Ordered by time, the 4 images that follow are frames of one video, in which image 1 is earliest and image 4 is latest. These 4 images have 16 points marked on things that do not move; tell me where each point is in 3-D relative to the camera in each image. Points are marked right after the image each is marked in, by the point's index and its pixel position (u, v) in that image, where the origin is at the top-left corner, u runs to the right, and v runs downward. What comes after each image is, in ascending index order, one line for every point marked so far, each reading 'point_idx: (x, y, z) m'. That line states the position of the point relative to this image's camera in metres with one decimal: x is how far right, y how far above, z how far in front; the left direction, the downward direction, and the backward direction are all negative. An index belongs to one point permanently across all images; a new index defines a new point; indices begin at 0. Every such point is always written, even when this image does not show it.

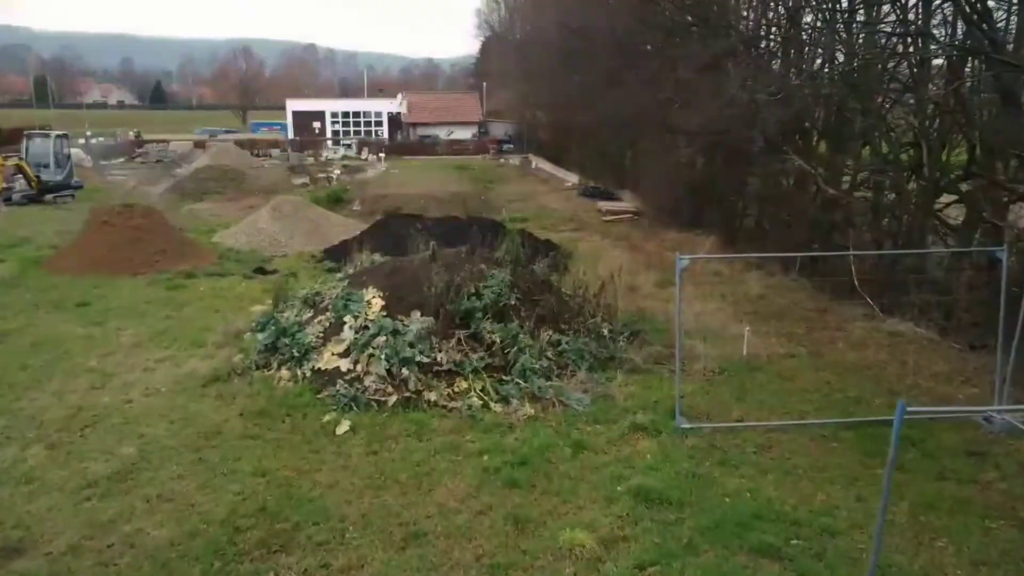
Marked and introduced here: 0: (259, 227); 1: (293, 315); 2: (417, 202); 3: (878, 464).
0: (-4.0, +0.9, +14.3) m
1: (-2.0, -0.3, +8.2) m
2: (-2.0, +1.9, +19.3) m
3: (+2.3, -1.1, +5.7) m
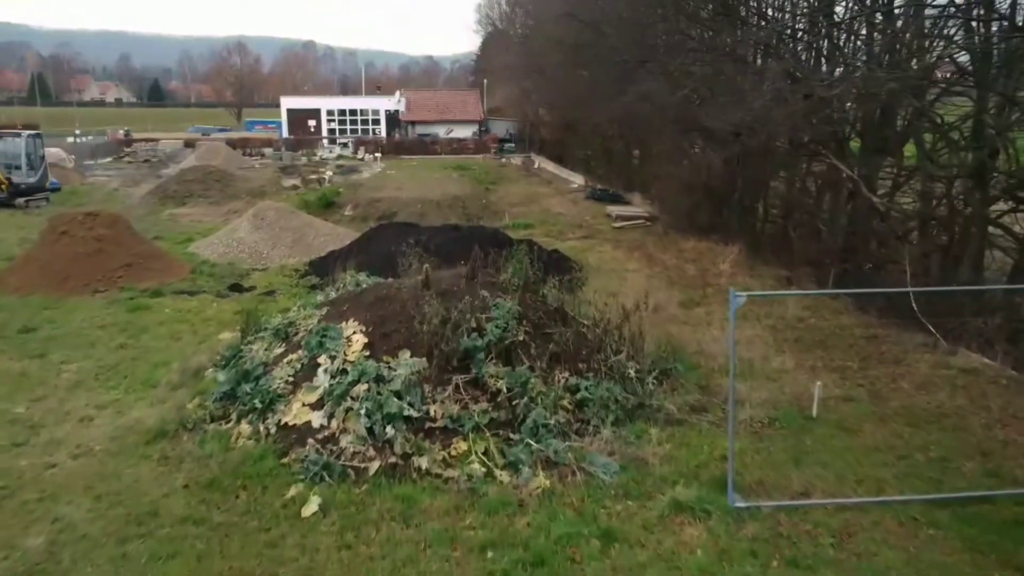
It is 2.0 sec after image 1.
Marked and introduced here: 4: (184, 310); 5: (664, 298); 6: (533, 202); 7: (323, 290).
0: (-3.9, +0.7, +13.0) m
1: (-1.9, -0.5, +7.0) m
2: (-2.0, +1.7, +18.0) m
3: (+2.4, -1.3, +4.5) m
4: (-3.5, -0.2, +9.7) m
5: (+1.7, -0.1, +10.3) m
6: (+0.5, +1.9, +19.9) m
7: (-2.0, 0.0, +9.5) m
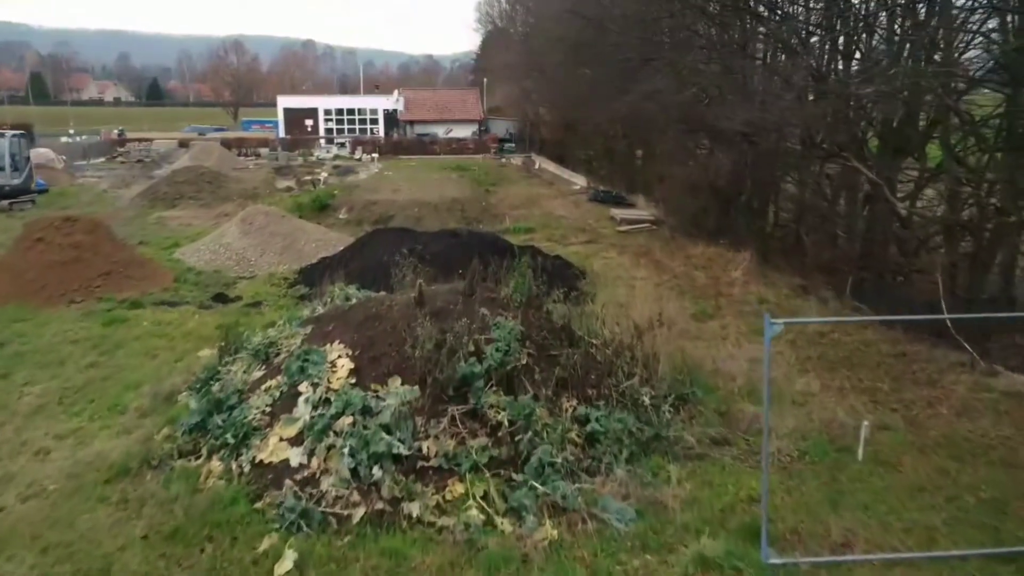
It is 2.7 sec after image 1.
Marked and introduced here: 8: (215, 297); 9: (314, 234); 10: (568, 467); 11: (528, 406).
0: (-3.9, +0.6, +12.4) m
1: (-1.9, -0.6, +6.3) m
2: (-2.0, +1.5, +17.4) m
3: (+2.4, -1.5, +3.9) m
4: (-3.5, -0.4, +9.1) m
5: (+1.7, -0.2, +9.7) m
6: (+0.5, +1.8, +19.3) m
7: (-2.0, -0.1, +8.9) m
8: (-3.3, -0.1, +10.2) m
9: (-2.8, +0.8, +12.9) m
10: (+0.3, -1.0, +5.1) m
11: (+0.1, -0.7, +5.3) m
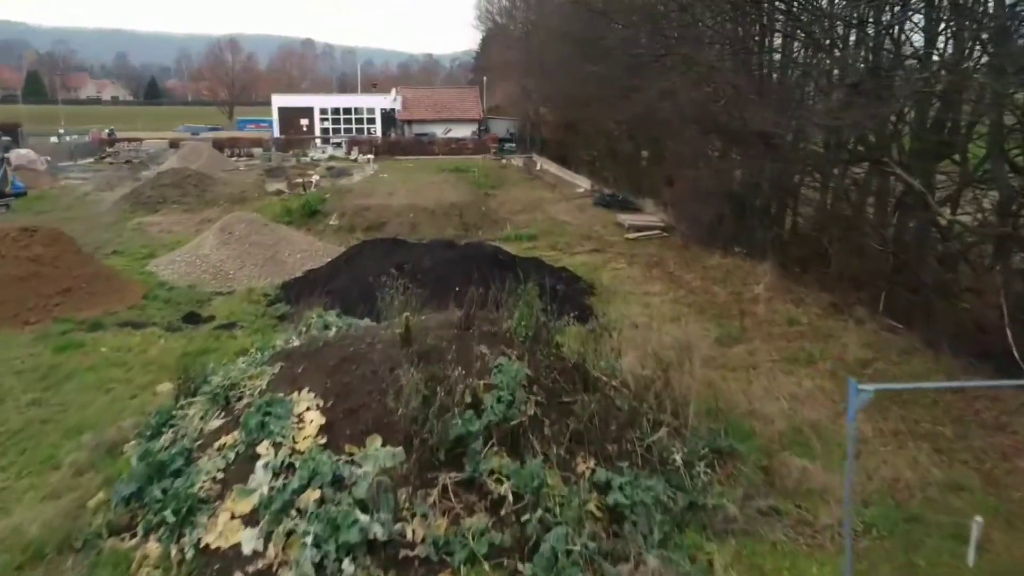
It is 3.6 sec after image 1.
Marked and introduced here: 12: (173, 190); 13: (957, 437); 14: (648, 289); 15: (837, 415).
0: (-3.9, +0.4, +11.4) m
1: (-1.9, -0.8, +5.4) m
2: (-1.9, +1.4, +16.4) m
3: (+2.4, -1.7, +2.9) m
4: (-3.5, -0.5, +8.1) m
5: (+1.8, -0.4, +8.7) m
6: (+0.5, +1.6, +18.3) m
7: (-2.0, -0.3, +7.9) m
8: (-3.3, -0.3, +9.2) m
9: (-2.8, +0.6, +12.0) m
10: (+0.3, -1.2, +4.1) m
11: (+0.1, -0.9, +4.4) m
12: (-7.3, +2.1, +19.5) m
13: (+3.0, -1.0, +6.1) m
14: (+1.7, 0.0, +11.0) m
15: (+2.3, -0.9, +6.6) m
